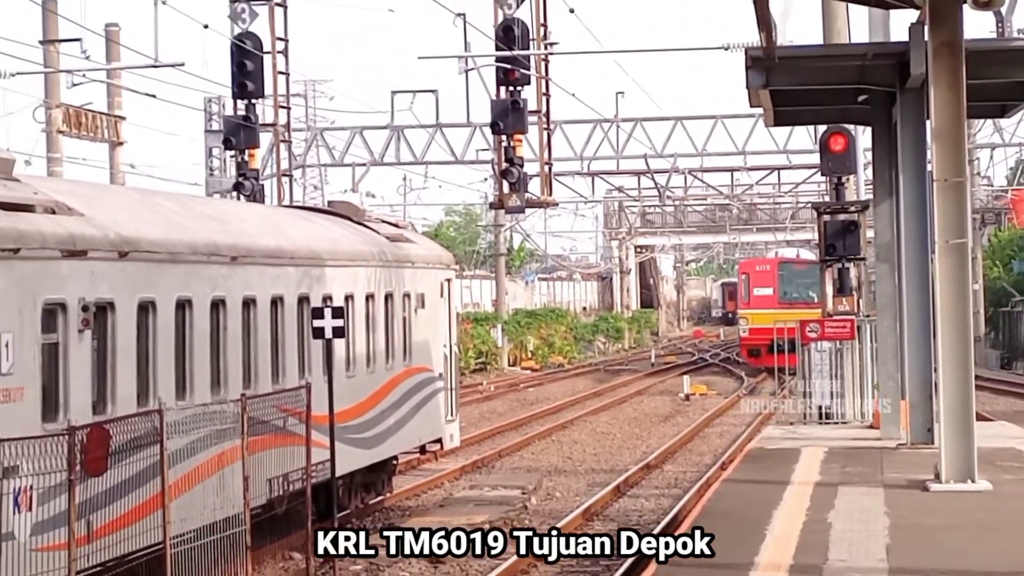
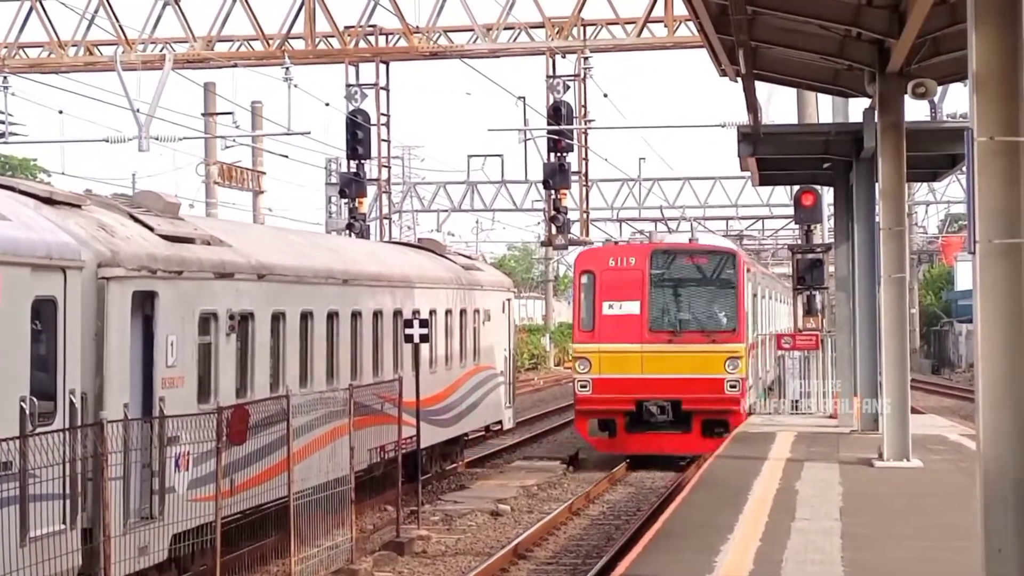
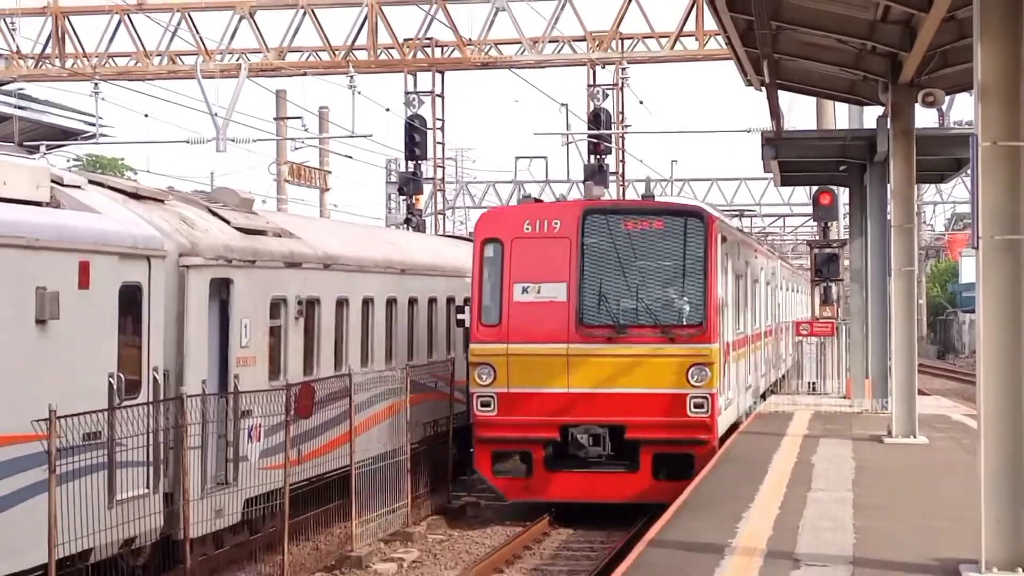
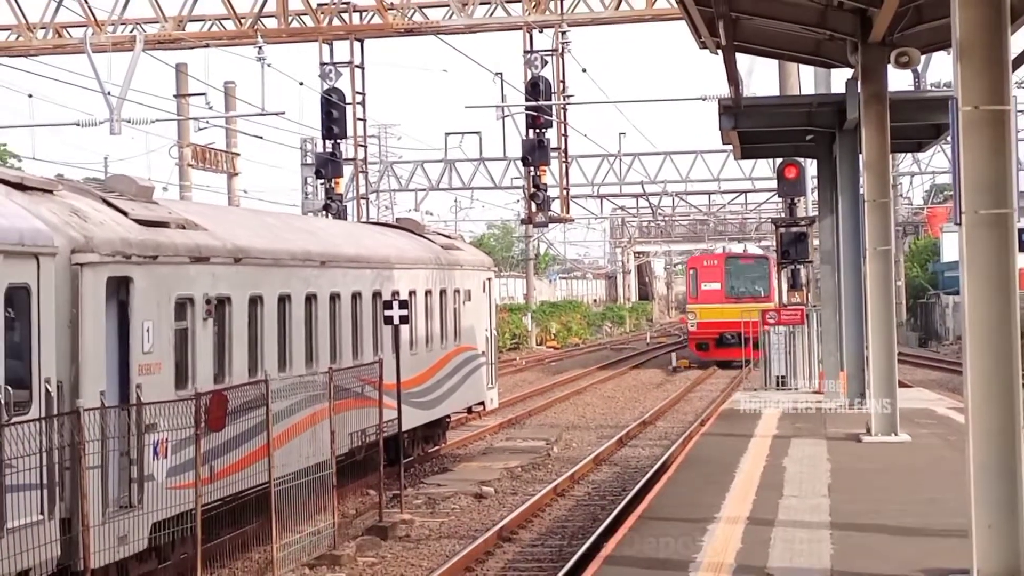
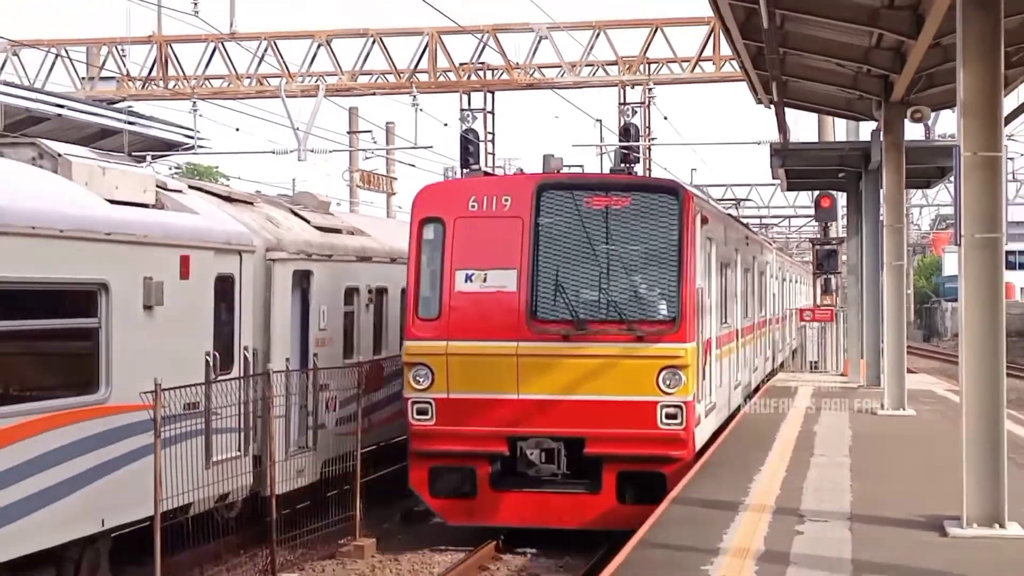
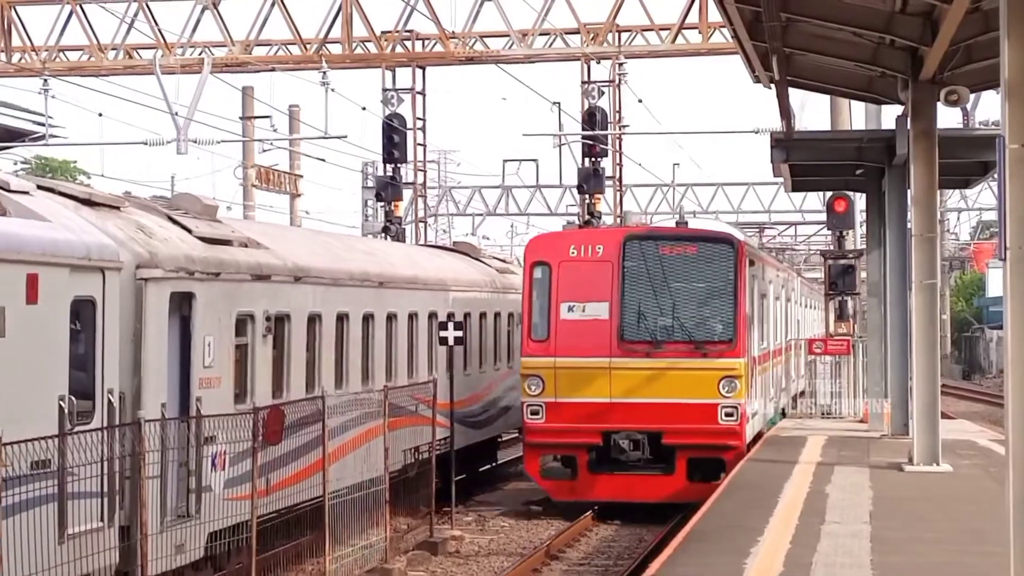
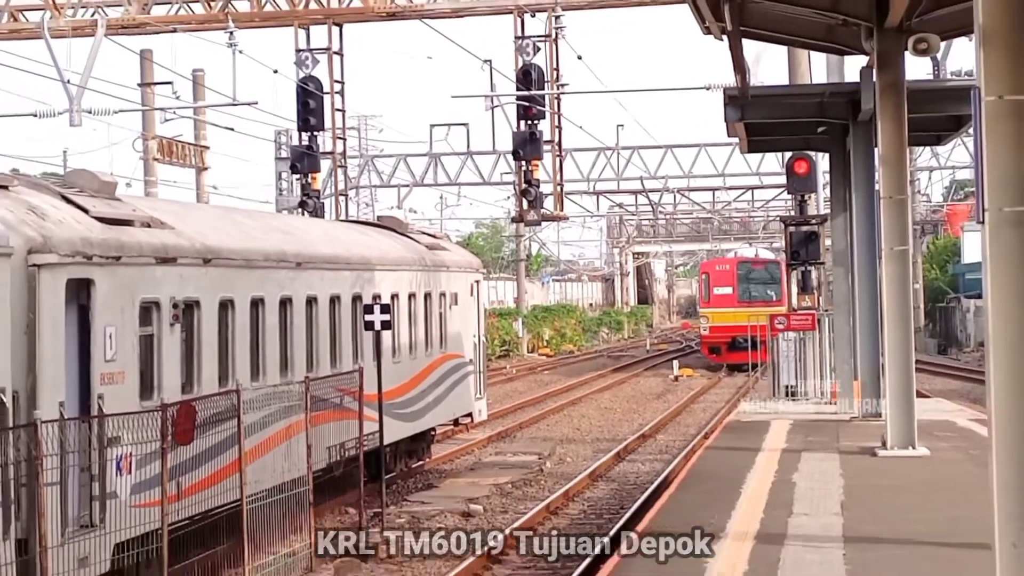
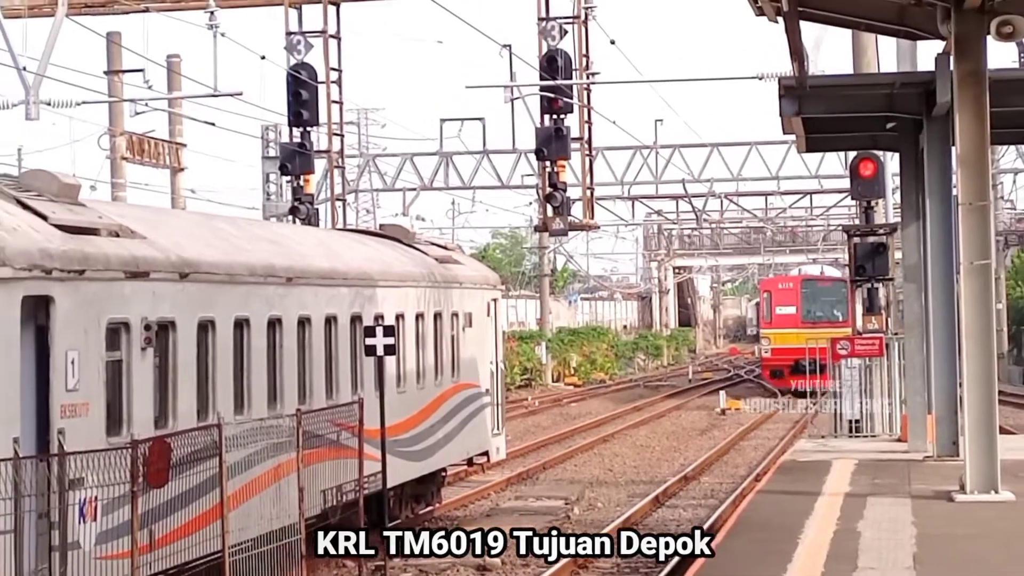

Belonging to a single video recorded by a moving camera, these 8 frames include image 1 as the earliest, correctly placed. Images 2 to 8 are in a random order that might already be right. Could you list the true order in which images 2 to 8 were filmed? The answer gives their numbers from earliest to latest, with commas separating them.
8, 7, 4, 2, 6, 3, 5
